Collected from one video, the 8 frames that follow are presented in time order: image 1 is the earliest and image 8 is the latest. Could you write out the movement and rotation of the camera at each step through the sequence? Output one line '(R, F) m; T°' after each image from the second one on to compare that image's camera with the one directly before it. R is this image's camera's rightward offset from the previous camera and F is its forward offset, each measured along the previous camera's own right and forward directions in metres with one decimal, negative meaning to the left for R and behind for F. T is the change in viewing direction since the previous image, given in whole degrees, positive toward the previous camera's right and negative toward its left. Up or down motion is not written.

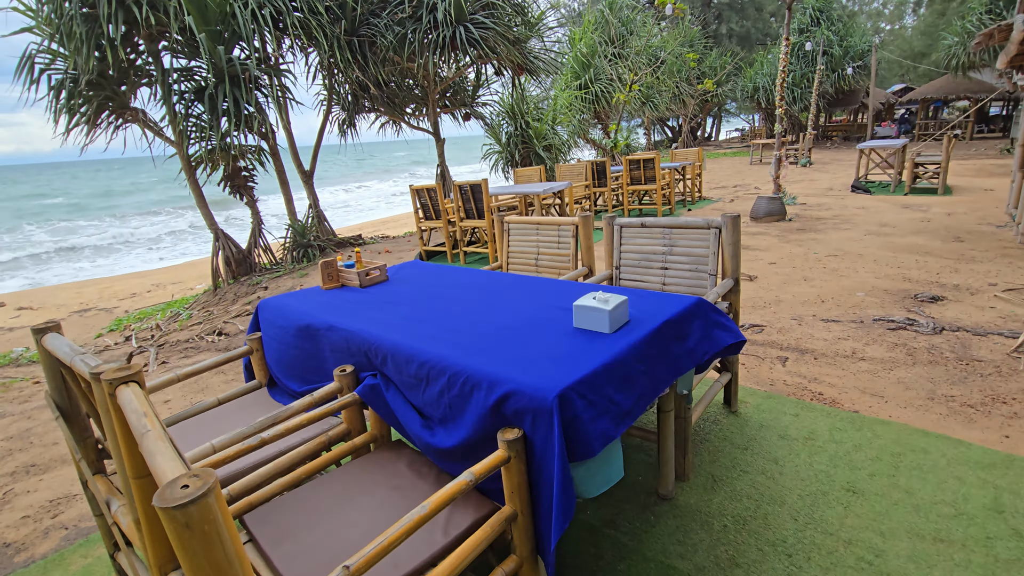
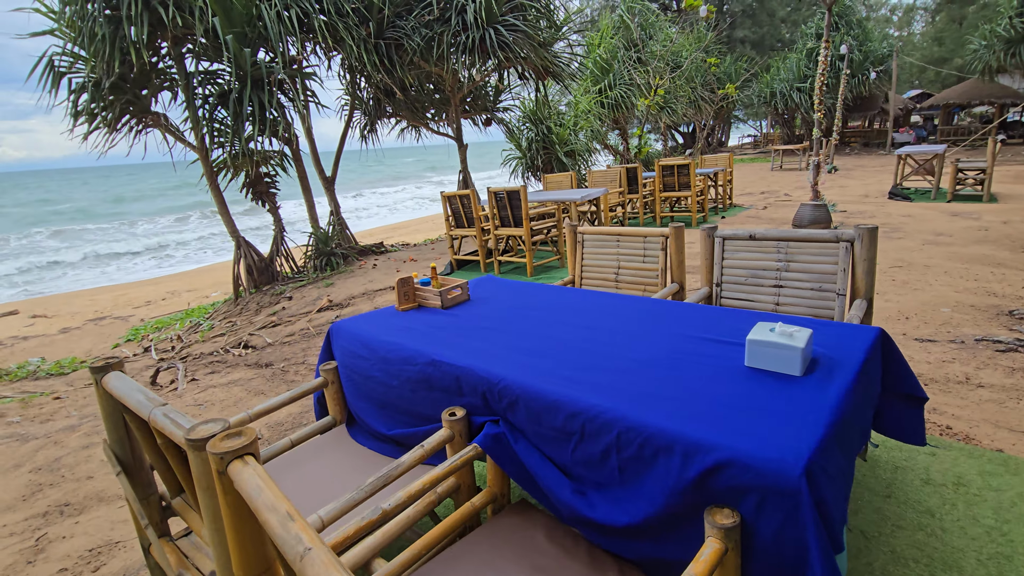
(-0.3, +0.2) m; 0°
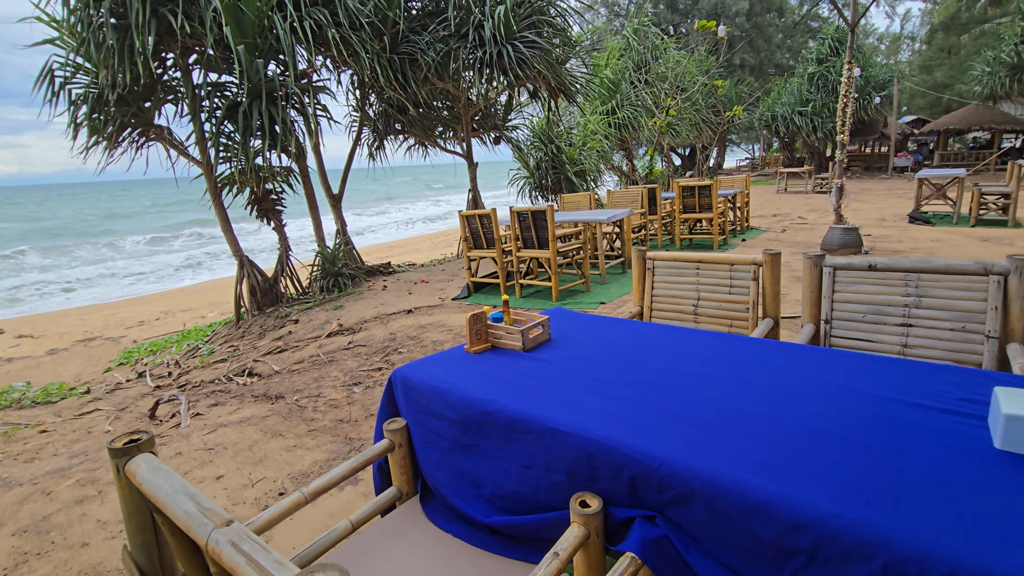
(-0.2, +0.2) m; +1°
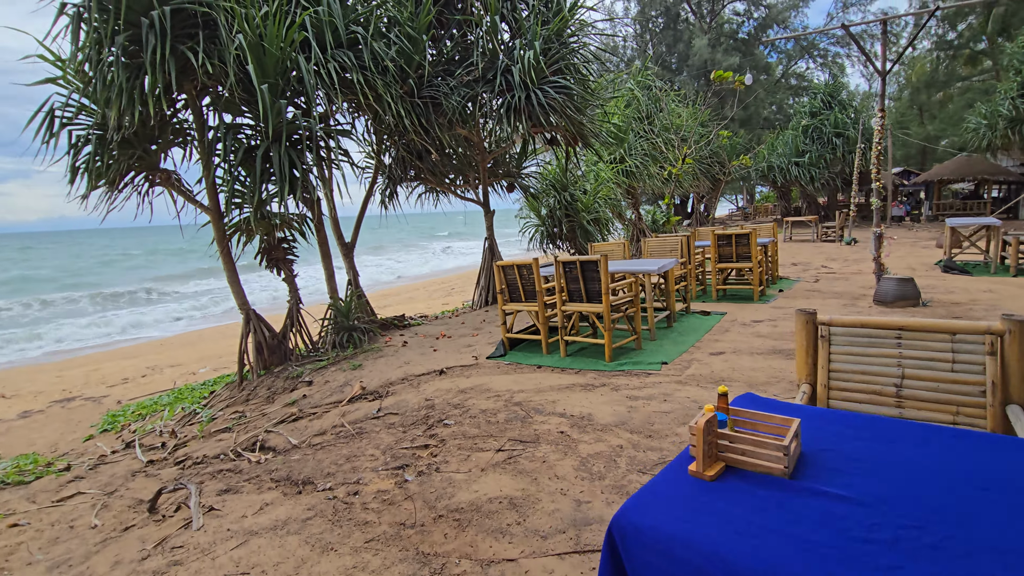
(-0.4, +0.4) m; +2°
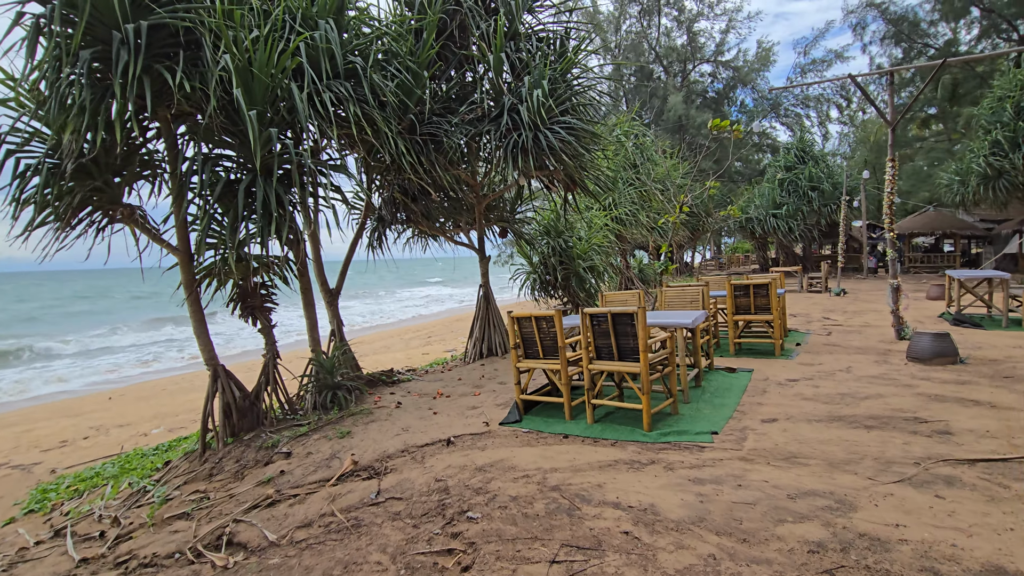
(-0.3, +0.5) m; +3°
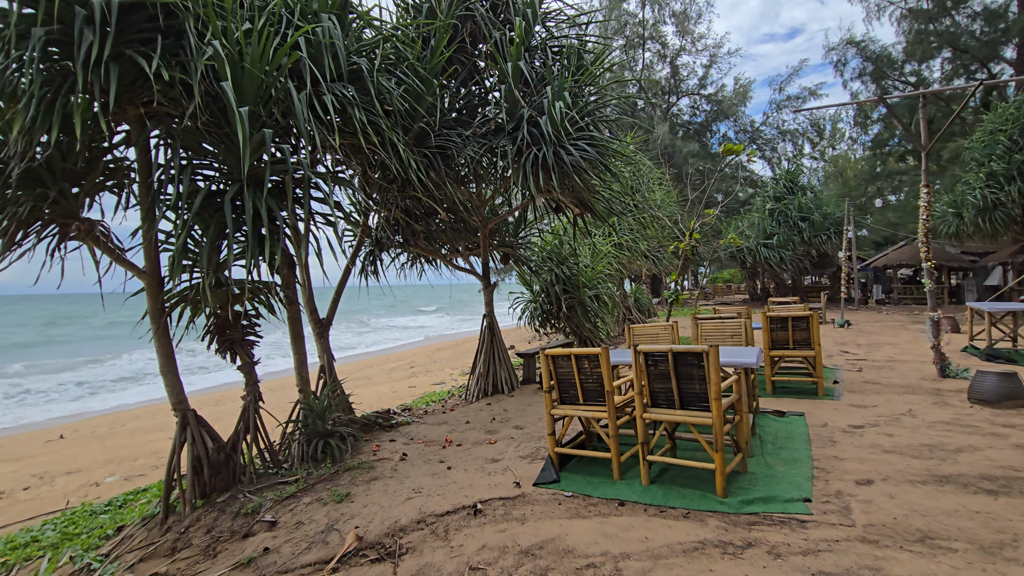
(-0.3, +0.5) m; +3°
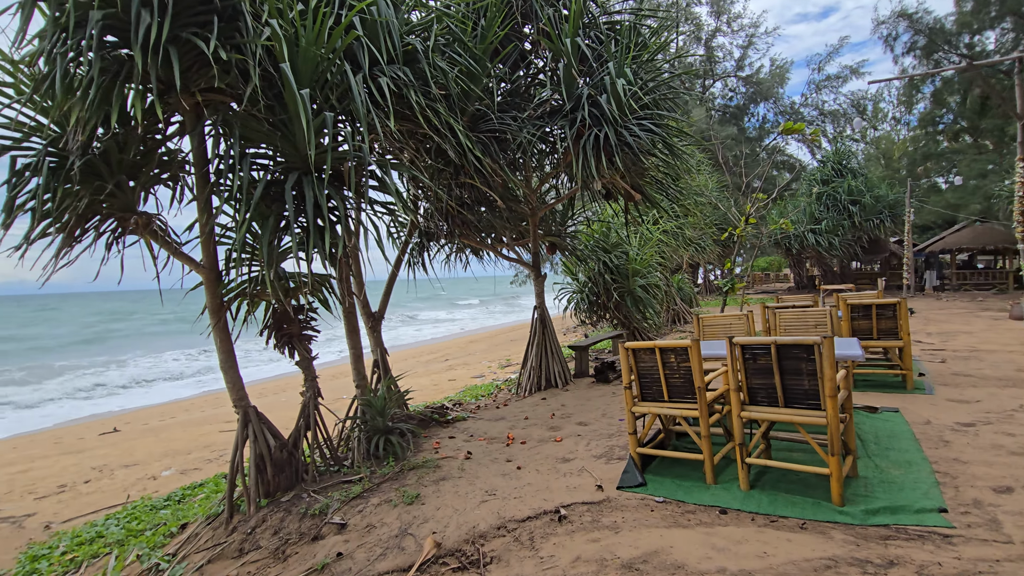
(-0.3, +0.2) m; -3°
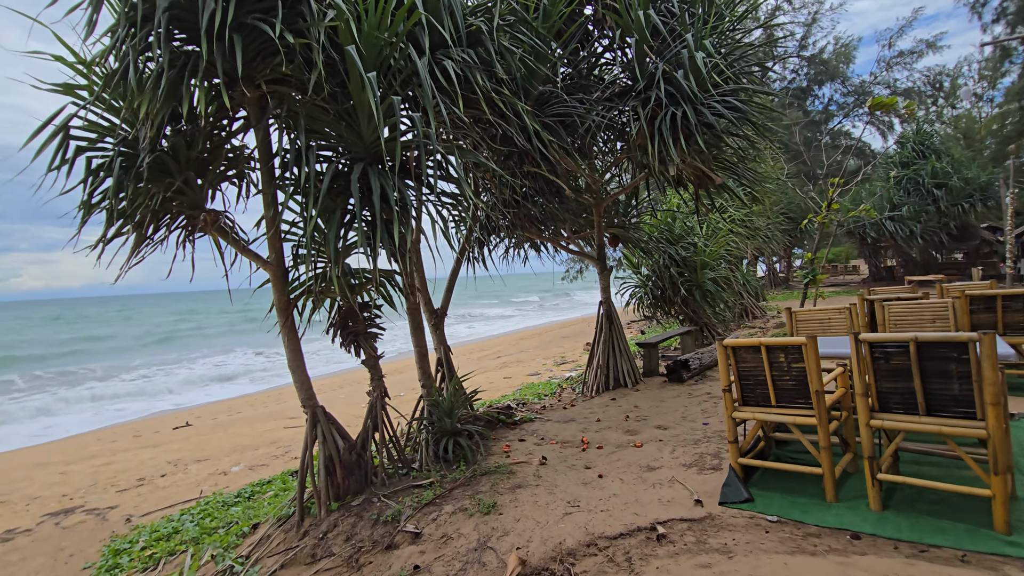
(-0.2, +0.2) m; -5°
